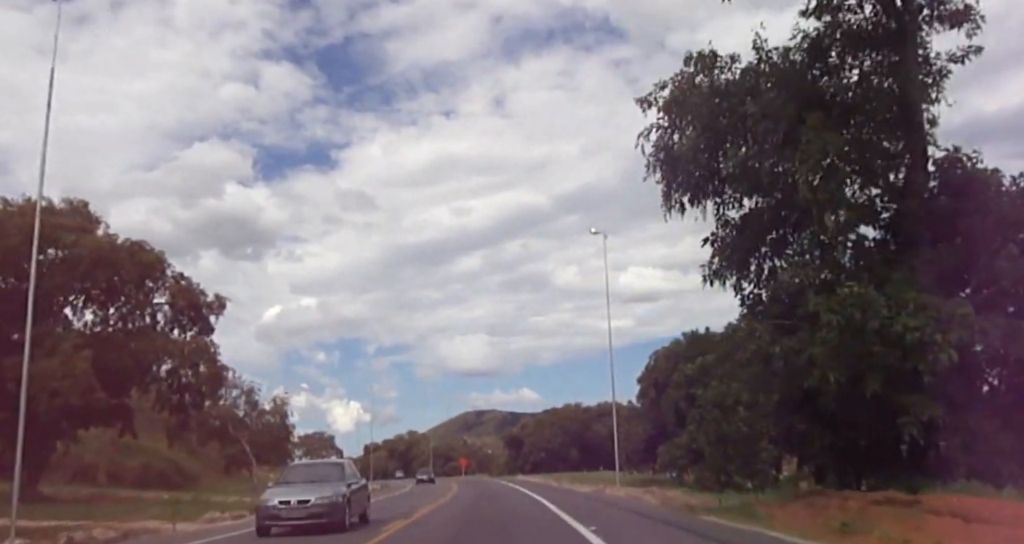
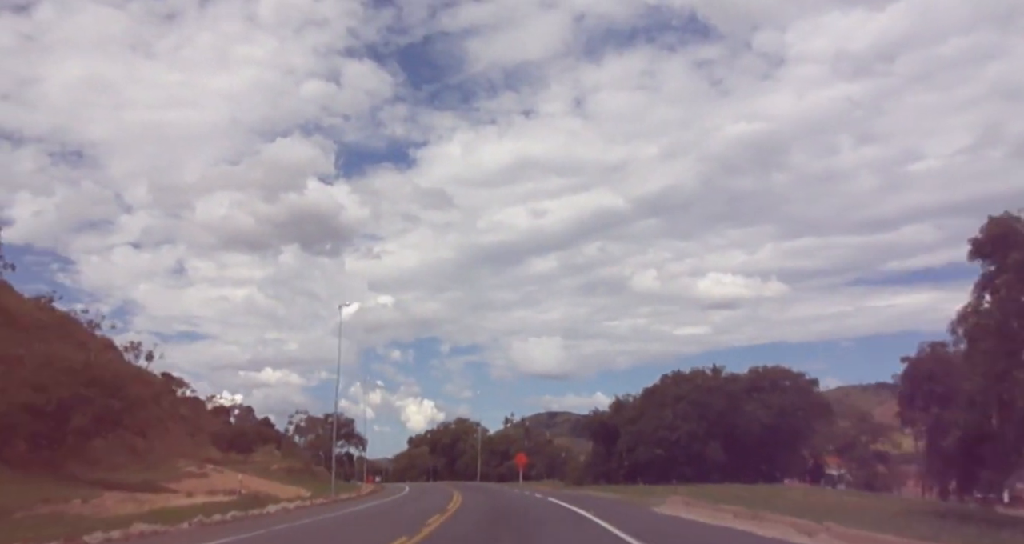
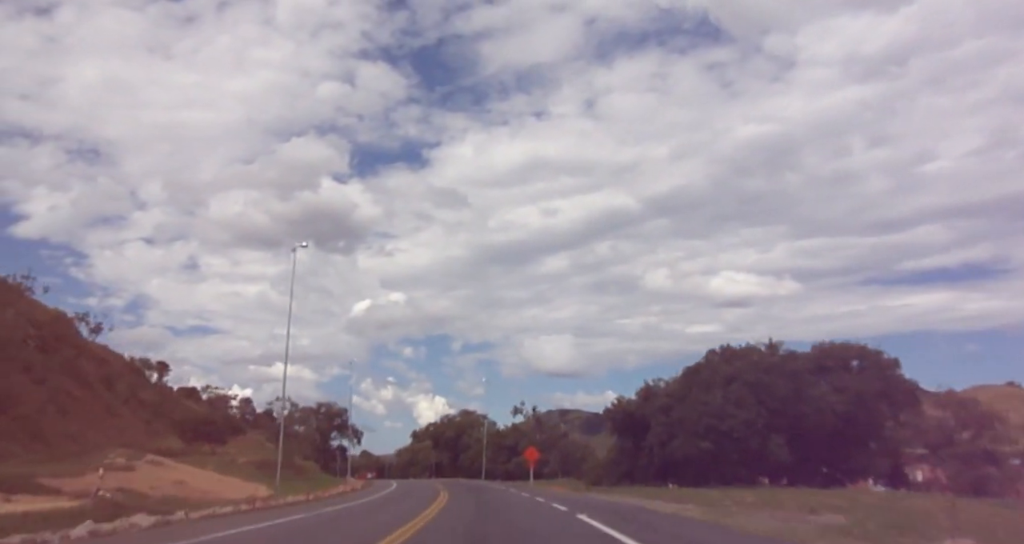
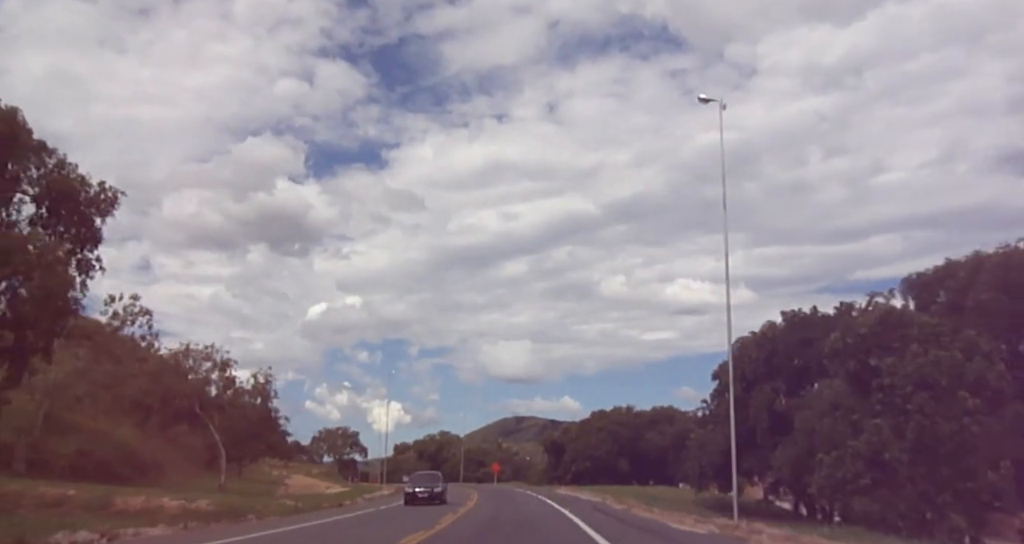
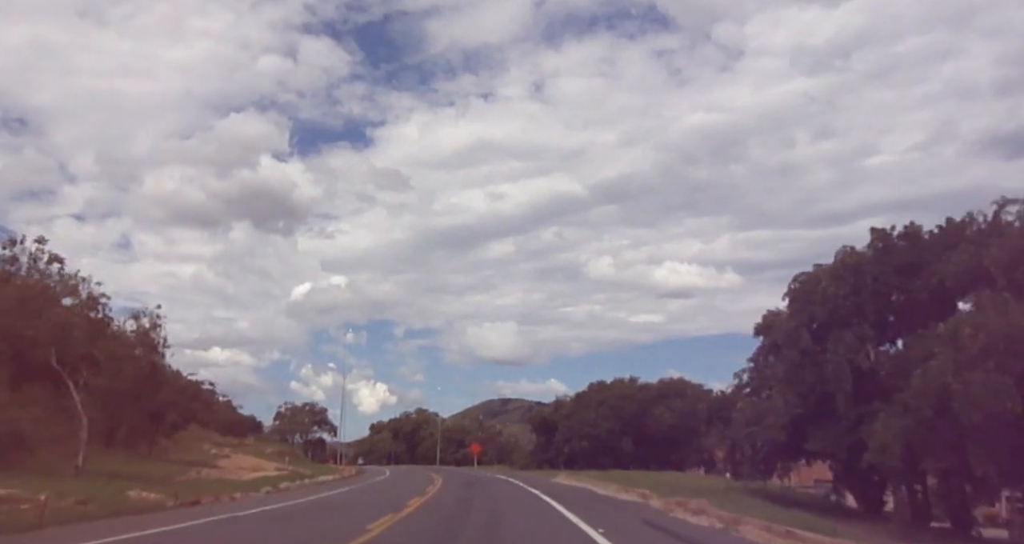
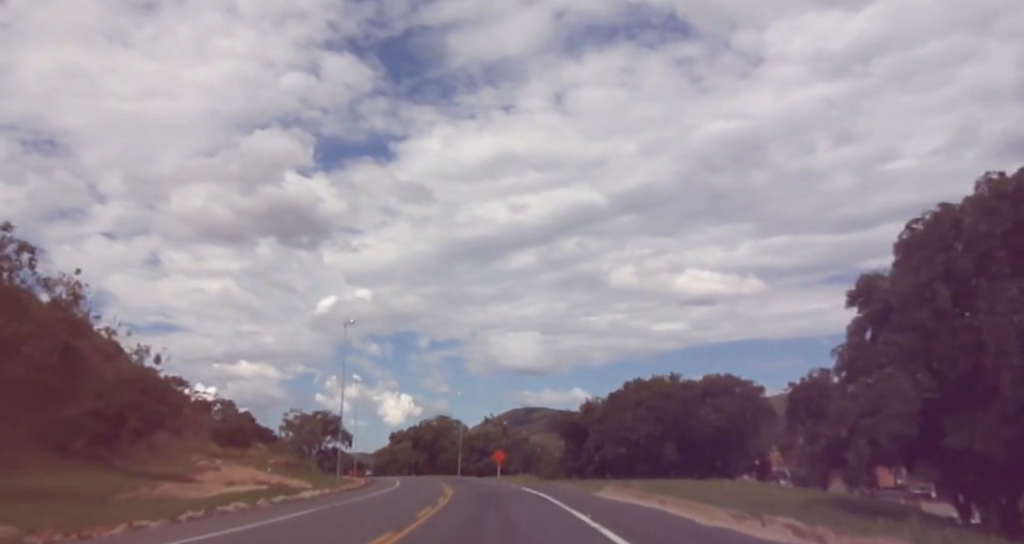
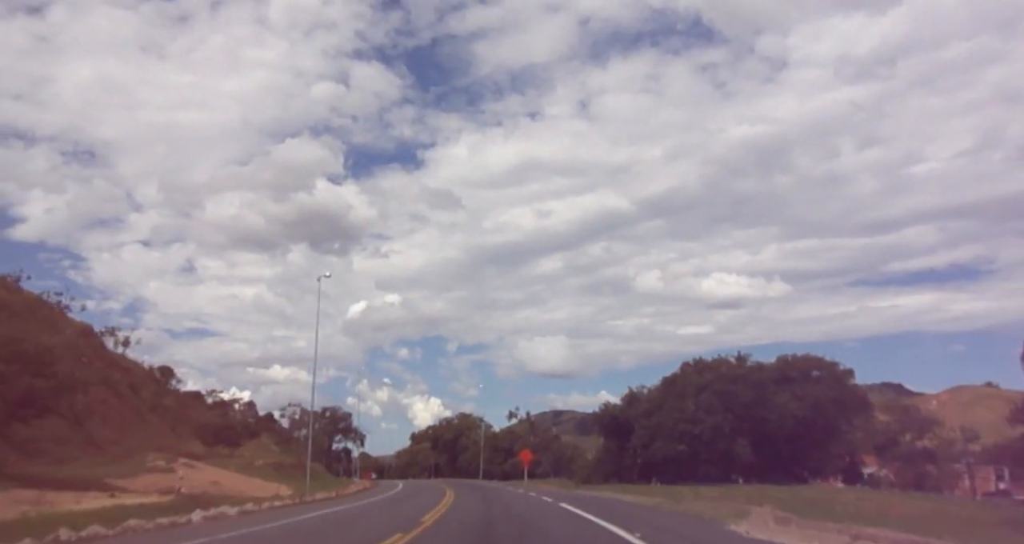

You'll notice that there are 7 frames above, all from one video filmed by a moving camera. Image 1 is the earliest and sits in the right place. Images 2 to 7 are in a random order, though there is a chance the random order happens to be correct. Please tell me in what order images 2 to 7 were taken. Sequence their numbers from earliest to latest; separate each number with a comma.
4, 5, 6, 2, 7, 3
